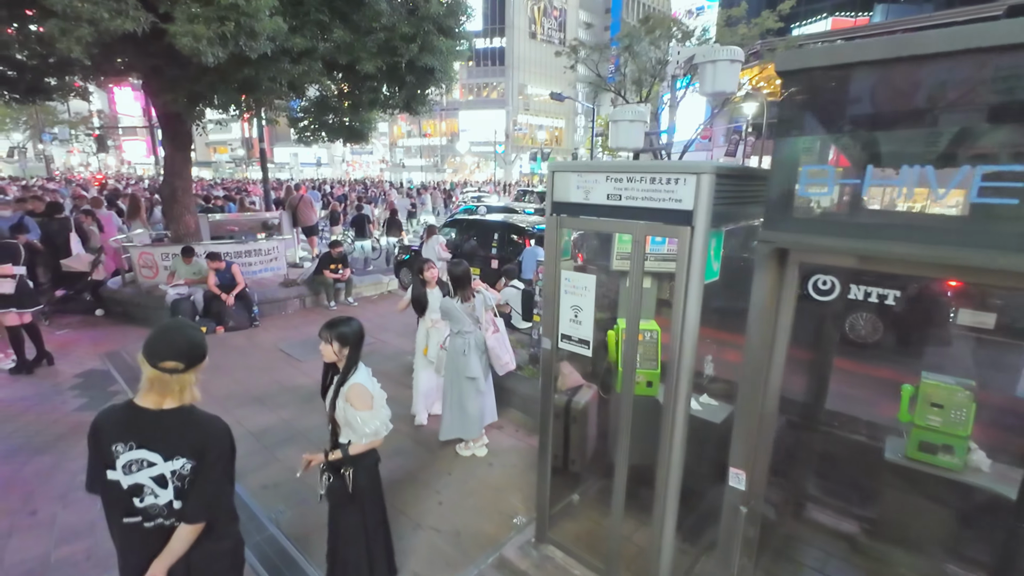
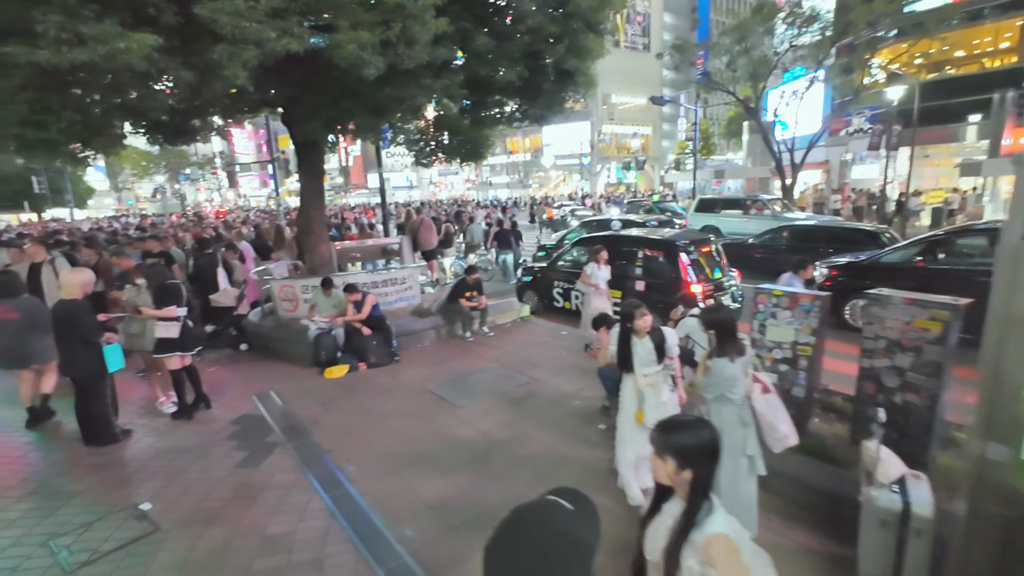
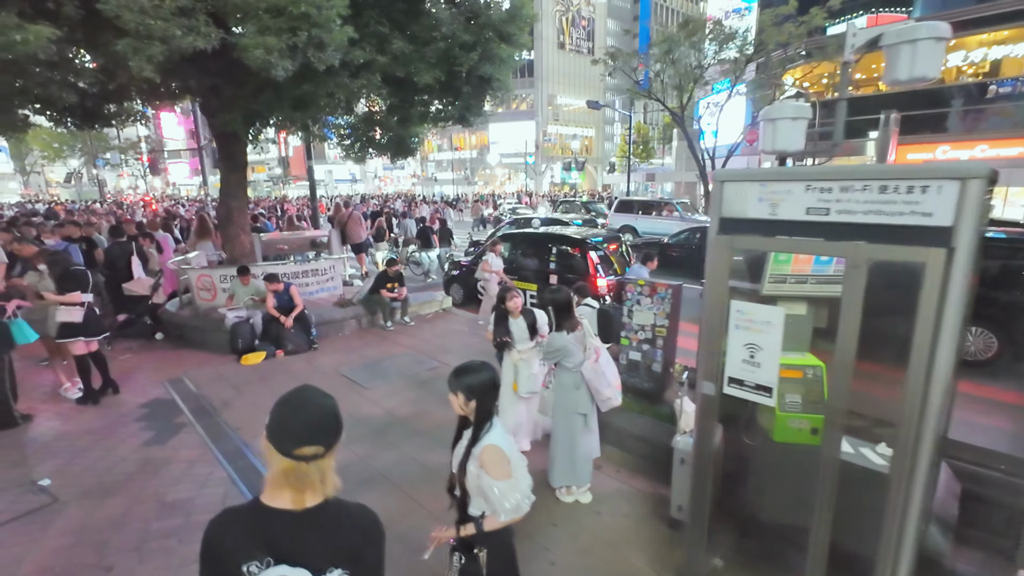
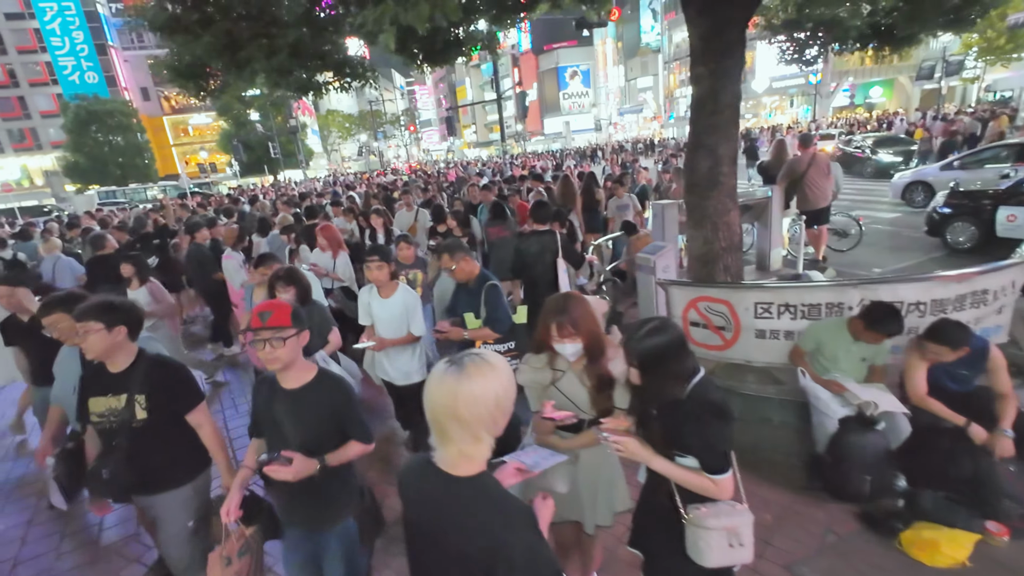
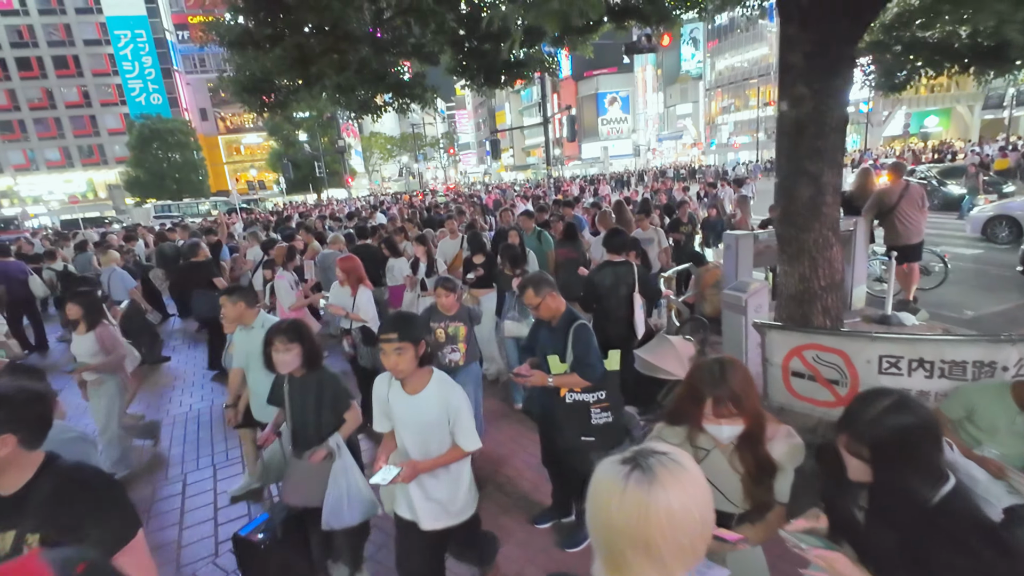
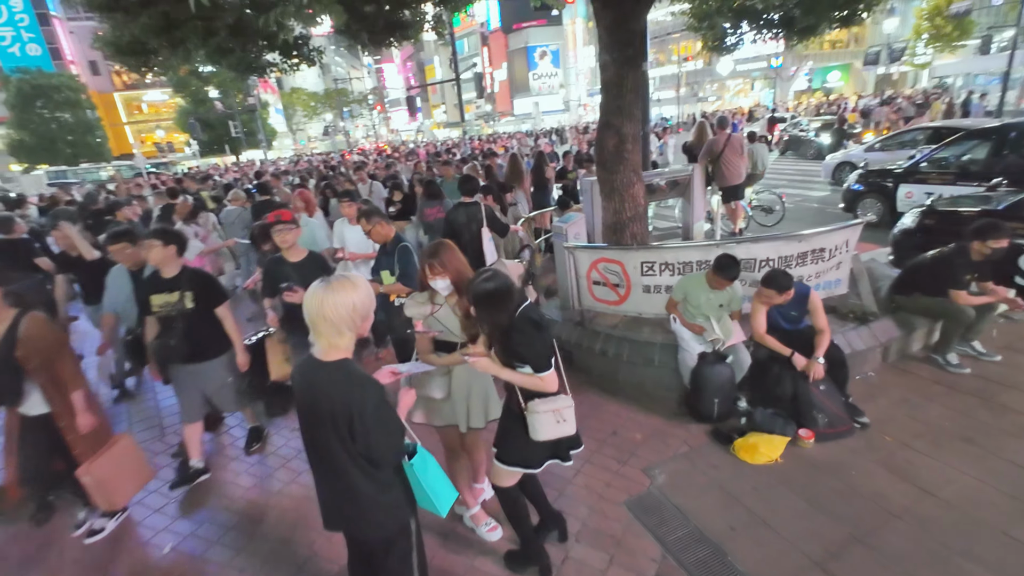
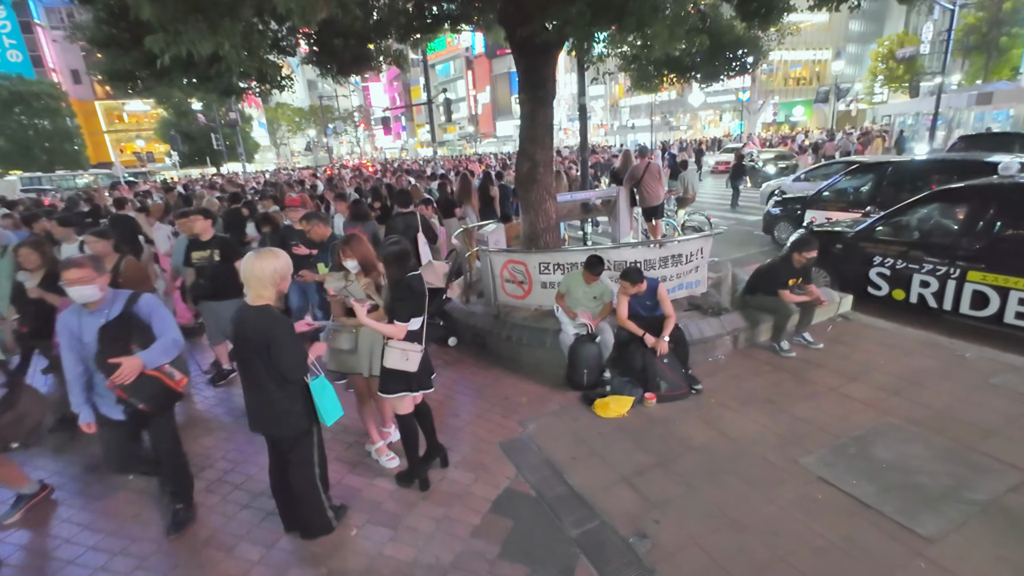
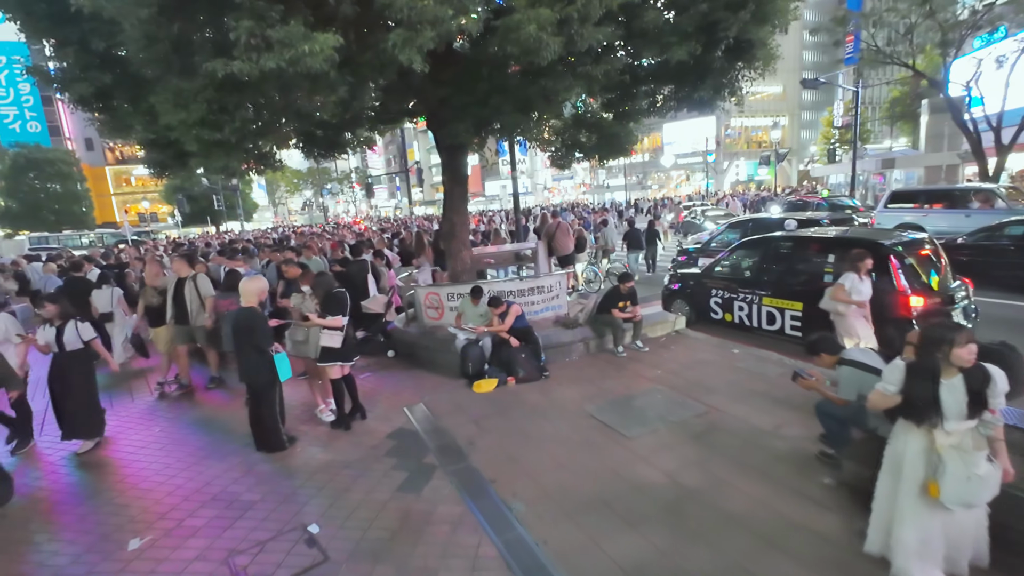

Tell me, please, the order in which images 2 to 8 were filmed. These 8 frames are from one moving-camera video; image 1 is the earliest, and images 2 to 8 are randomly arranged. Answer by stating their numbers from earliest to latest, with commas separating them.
3, 2, 8, 7, 6, 4, 5
